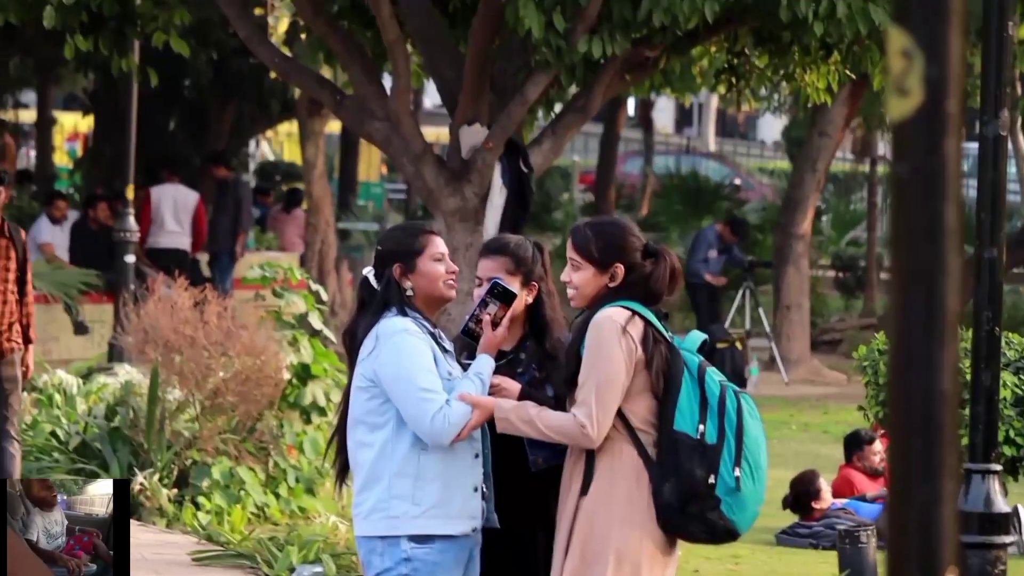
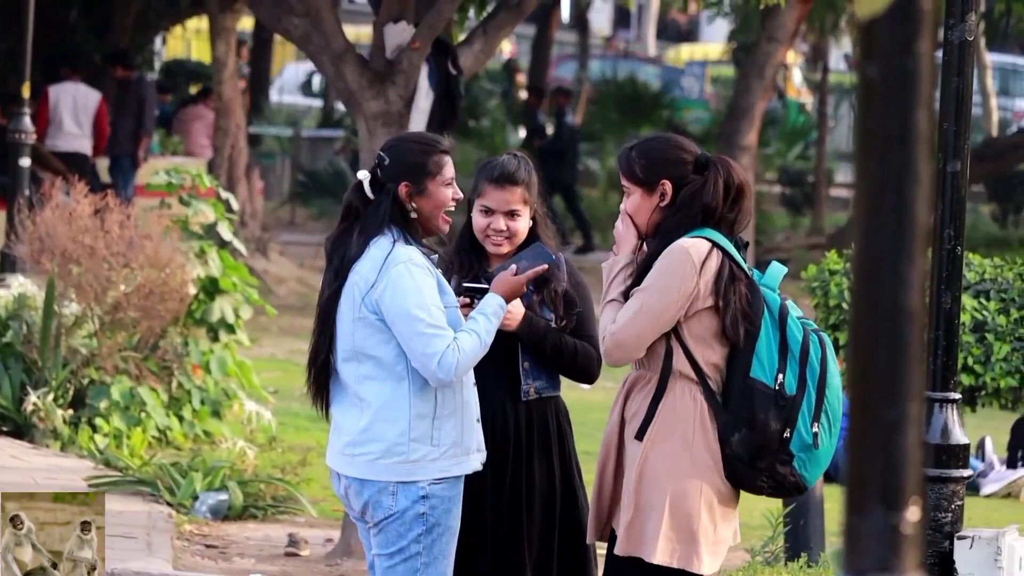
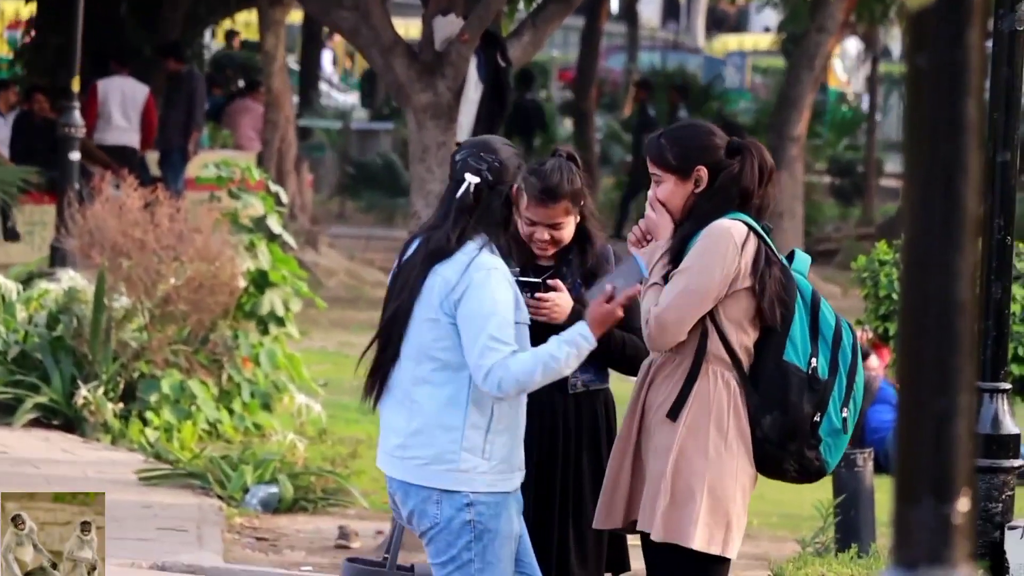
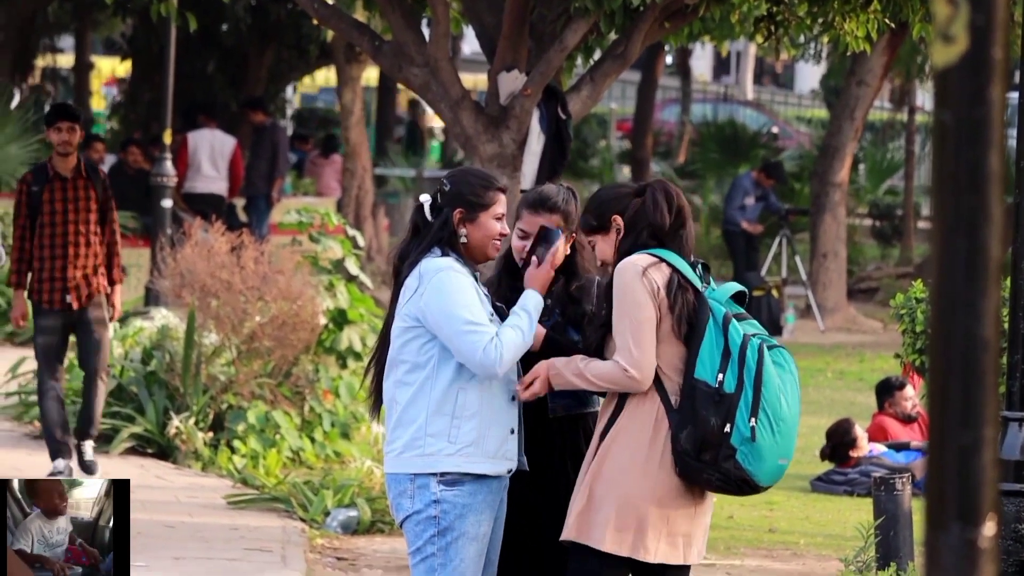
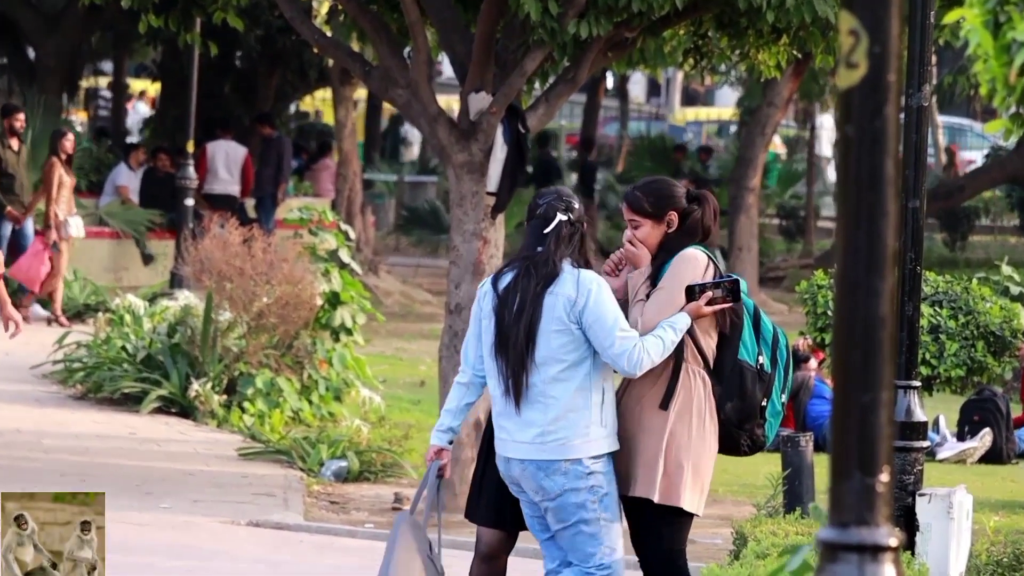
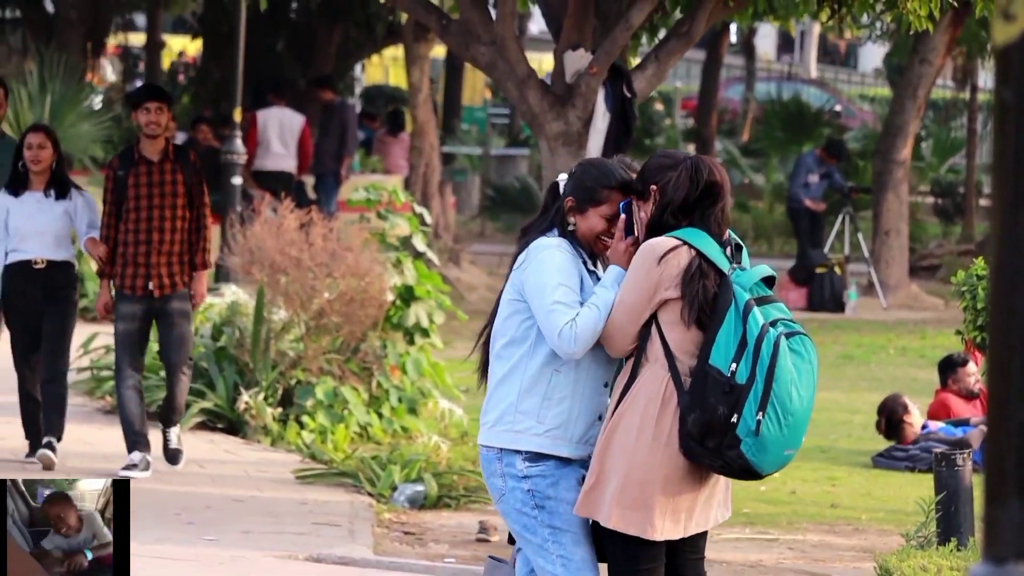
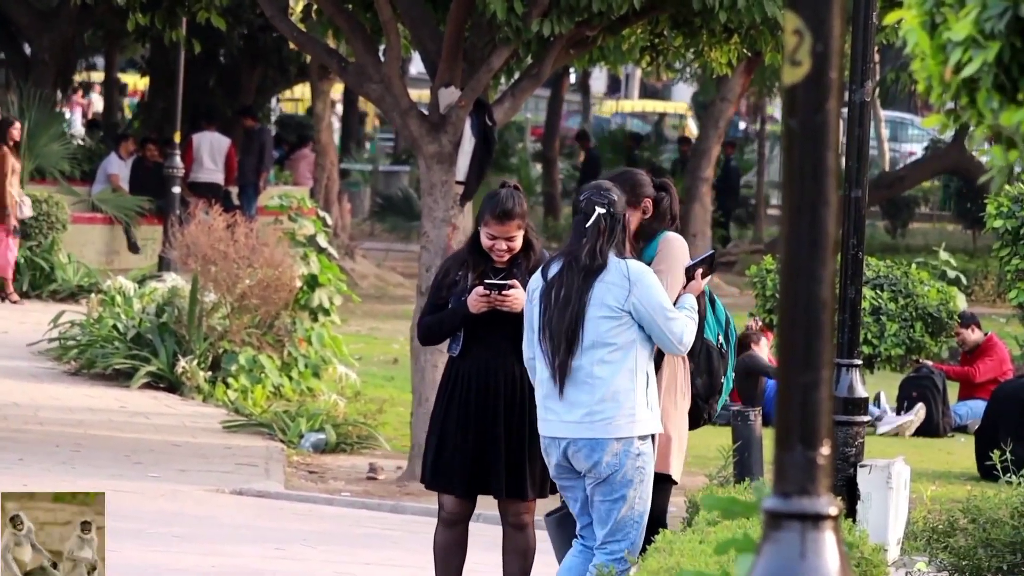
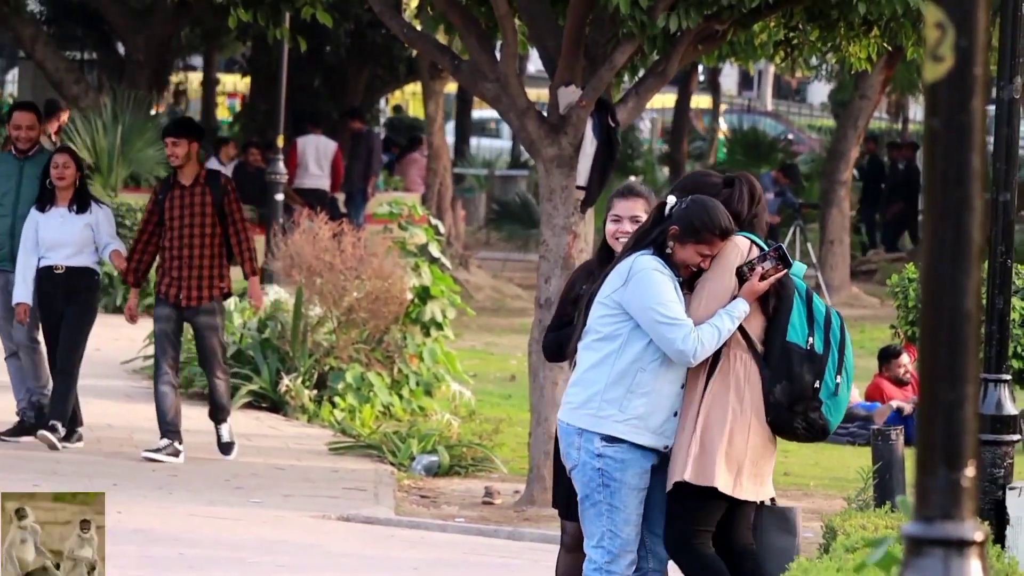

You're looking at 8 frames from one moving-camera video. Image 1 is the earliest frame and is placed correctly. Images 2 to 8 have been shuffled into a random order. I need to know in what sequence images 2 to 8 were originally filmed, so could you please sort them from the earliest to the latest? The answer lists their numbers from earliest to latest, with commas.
4, 6, 8, 7, 5, 3, 2
